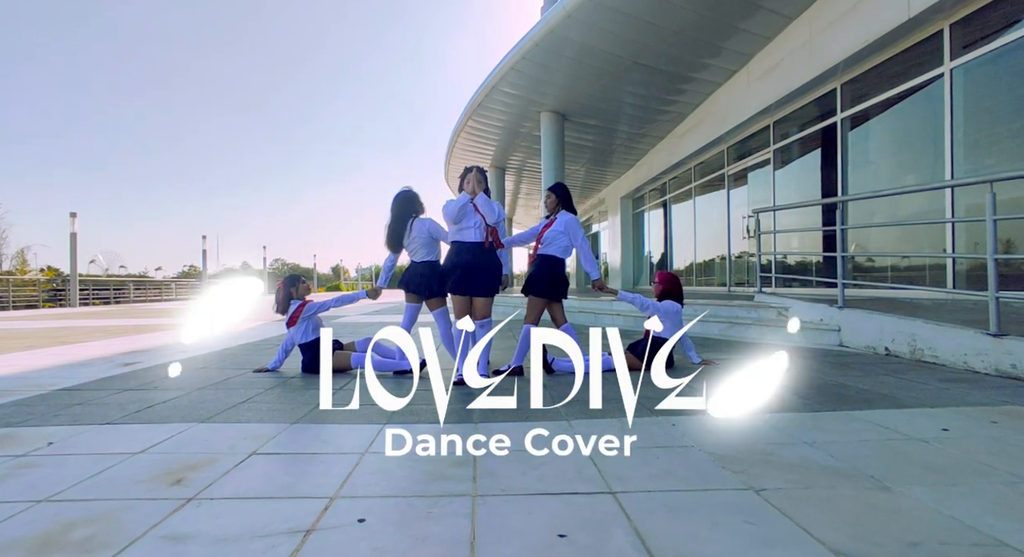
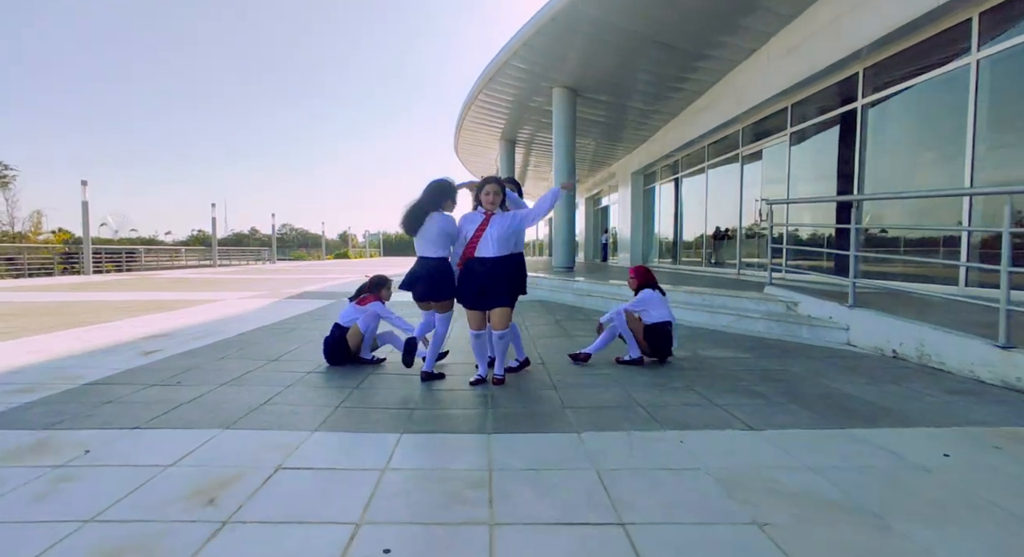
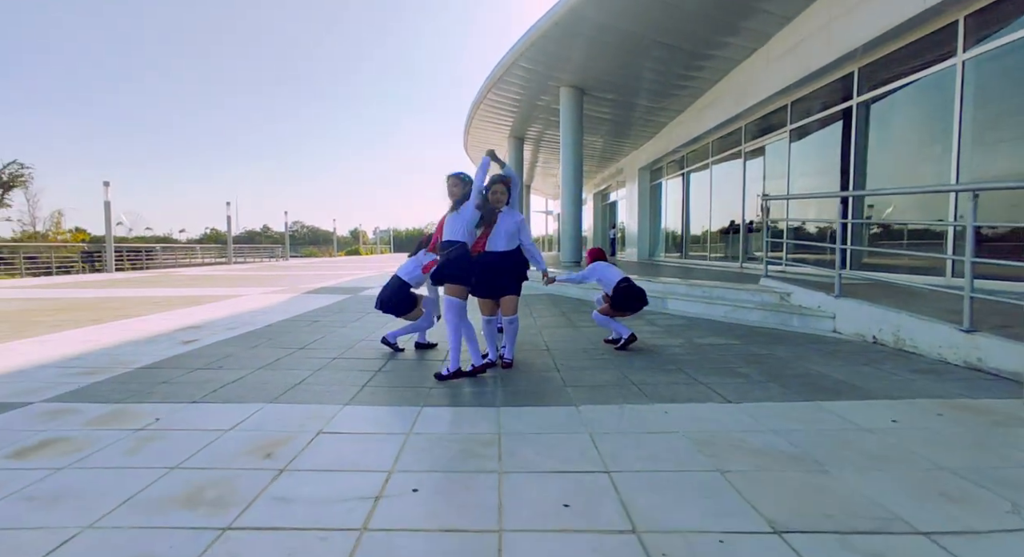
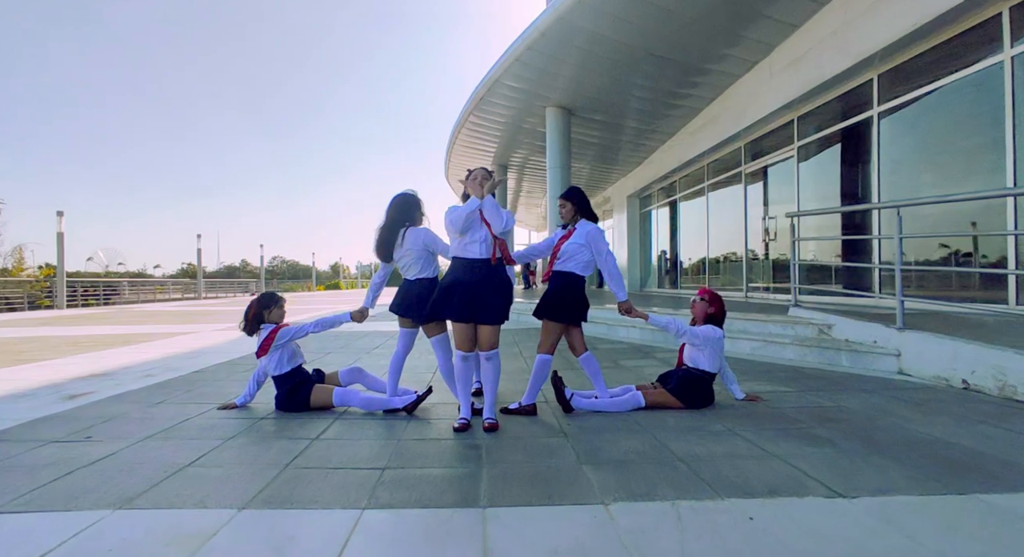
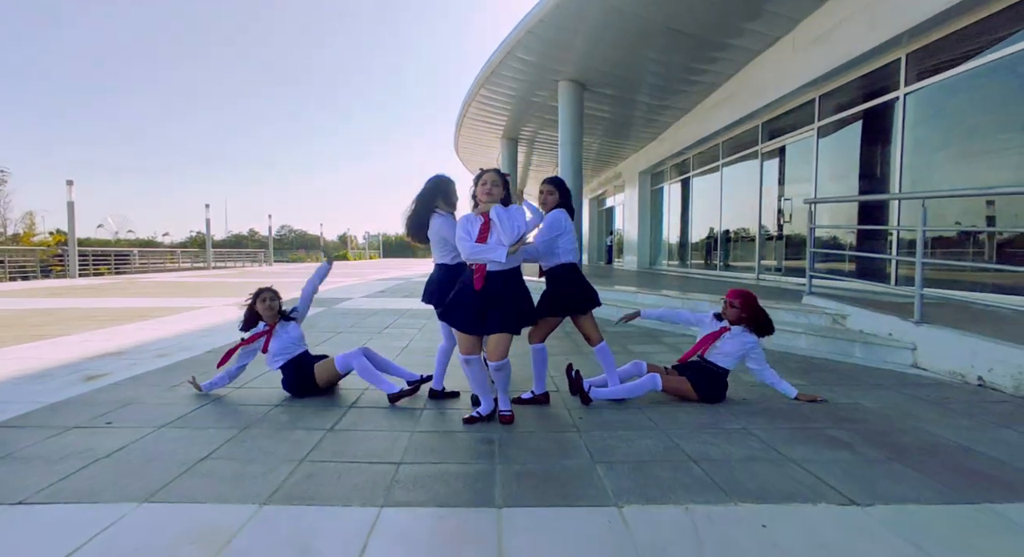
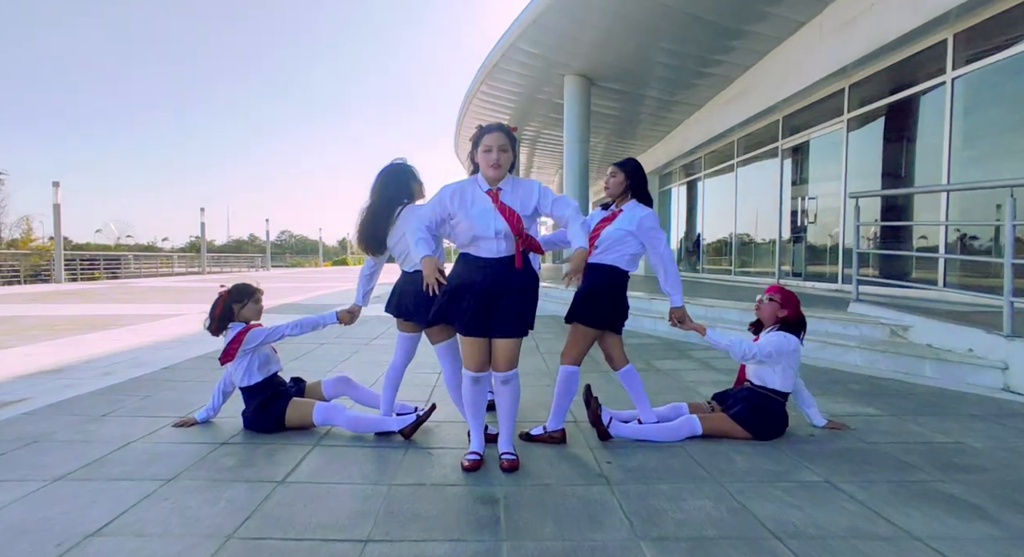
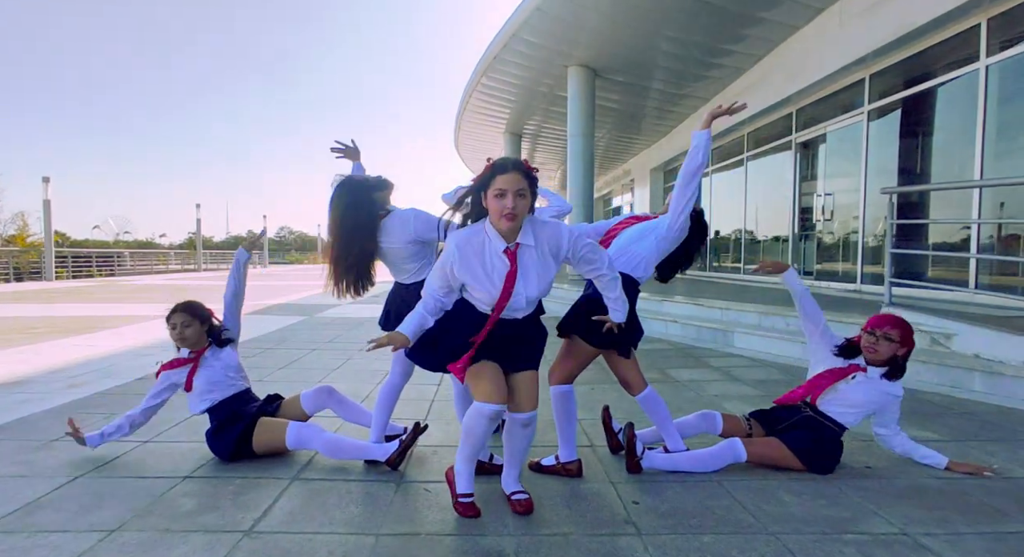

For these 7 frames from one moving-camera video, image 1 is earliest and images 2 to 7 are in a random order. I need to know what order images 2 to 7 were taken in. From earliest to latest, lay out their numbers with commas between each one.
4, 6, 7, 5, 2, 3
